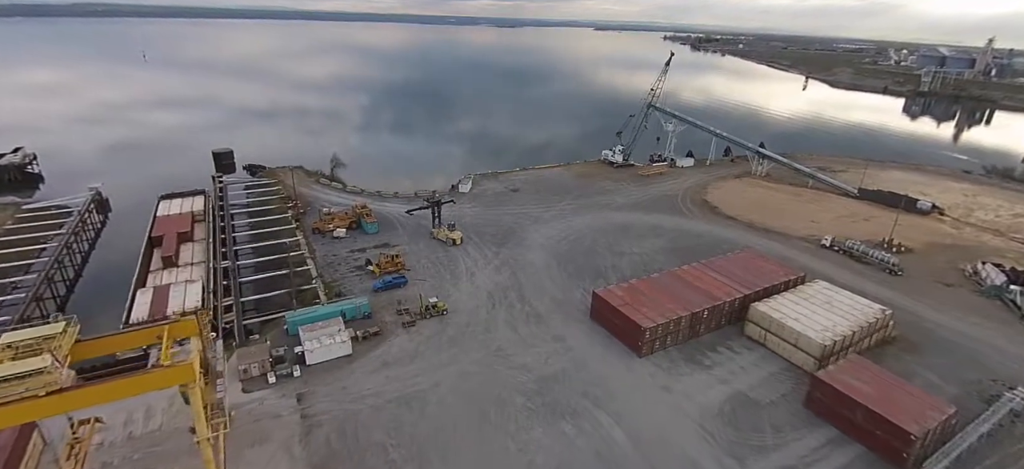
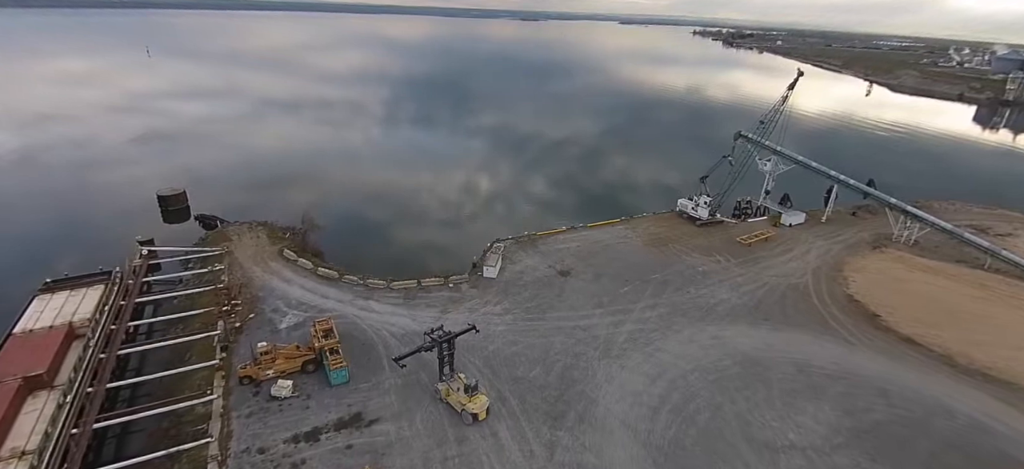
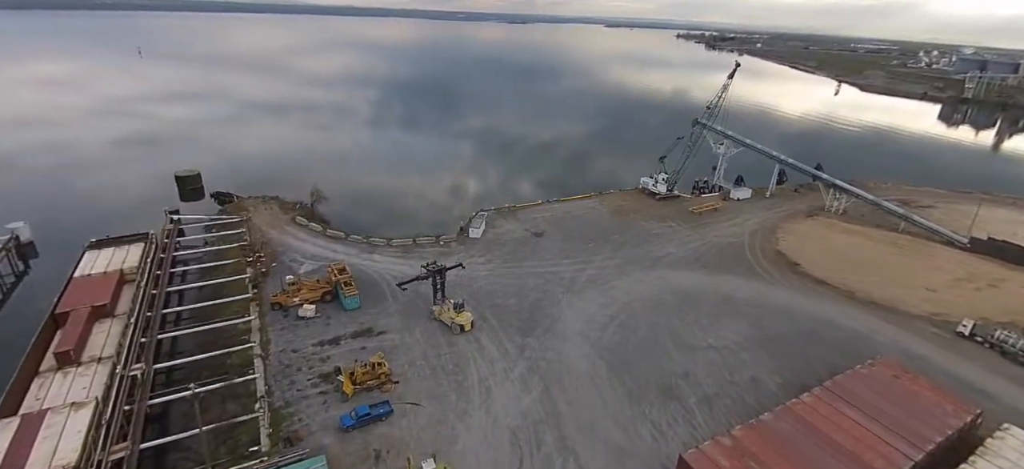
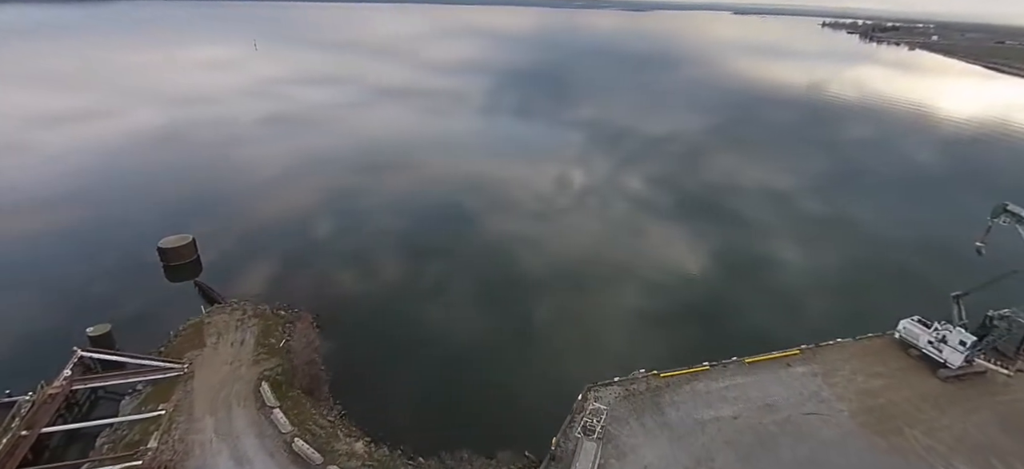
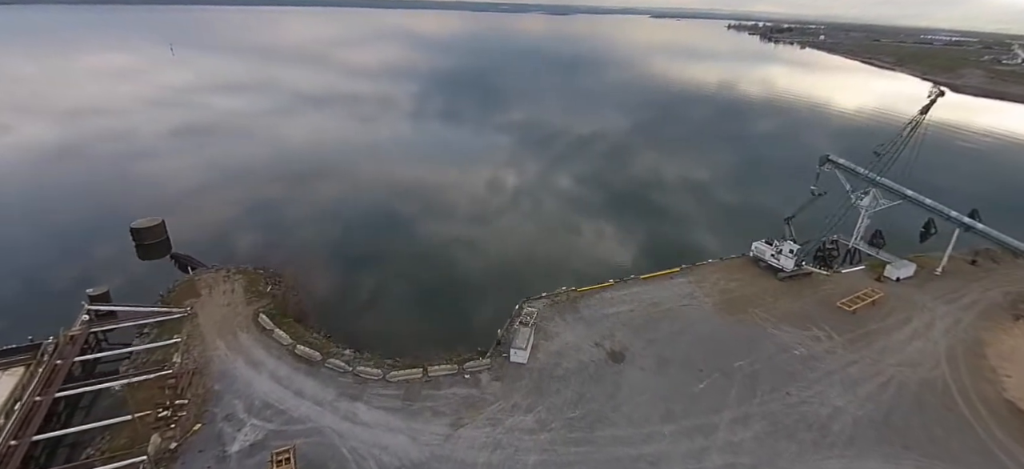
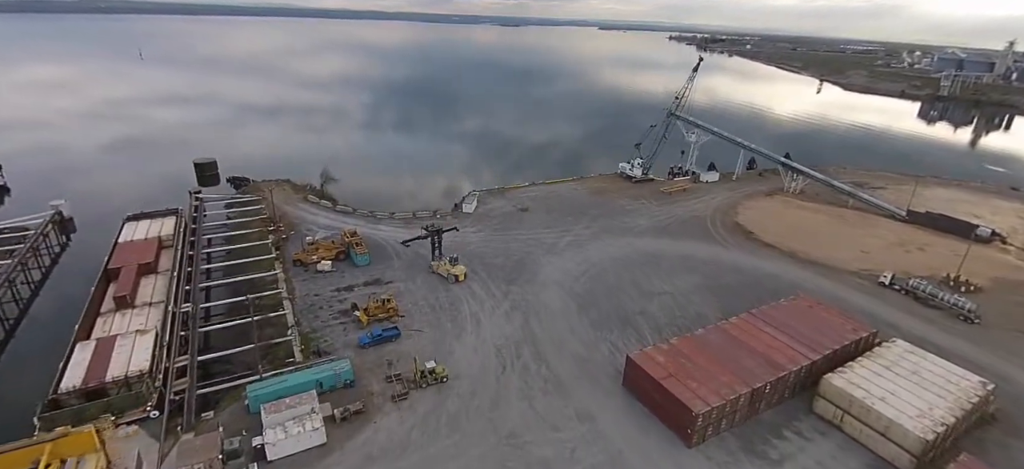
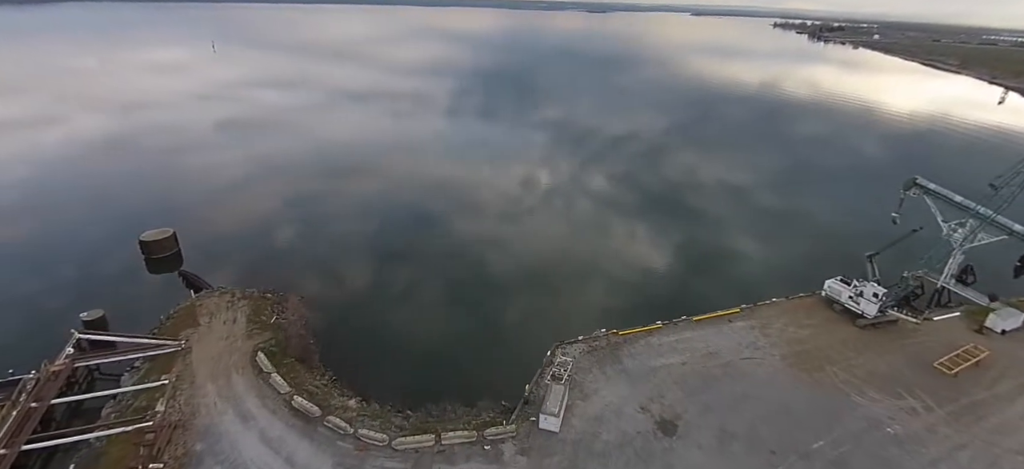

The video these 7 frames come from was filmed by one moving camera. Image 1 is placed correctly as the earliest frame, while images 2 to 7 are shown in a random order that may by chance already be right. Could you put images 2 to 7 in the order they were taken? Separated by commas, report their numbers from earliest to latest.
6, 3, 2, 5, 7, 4
